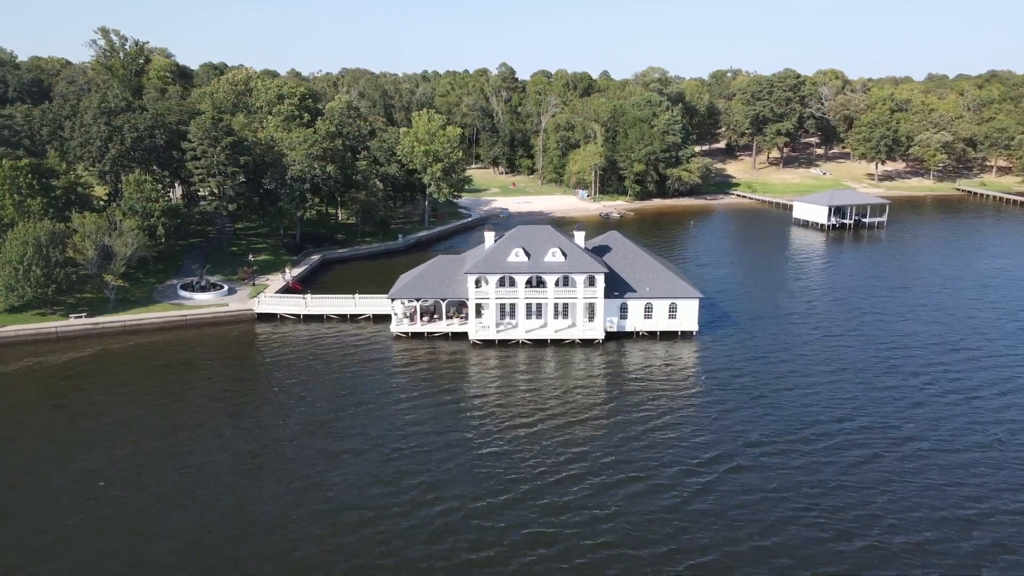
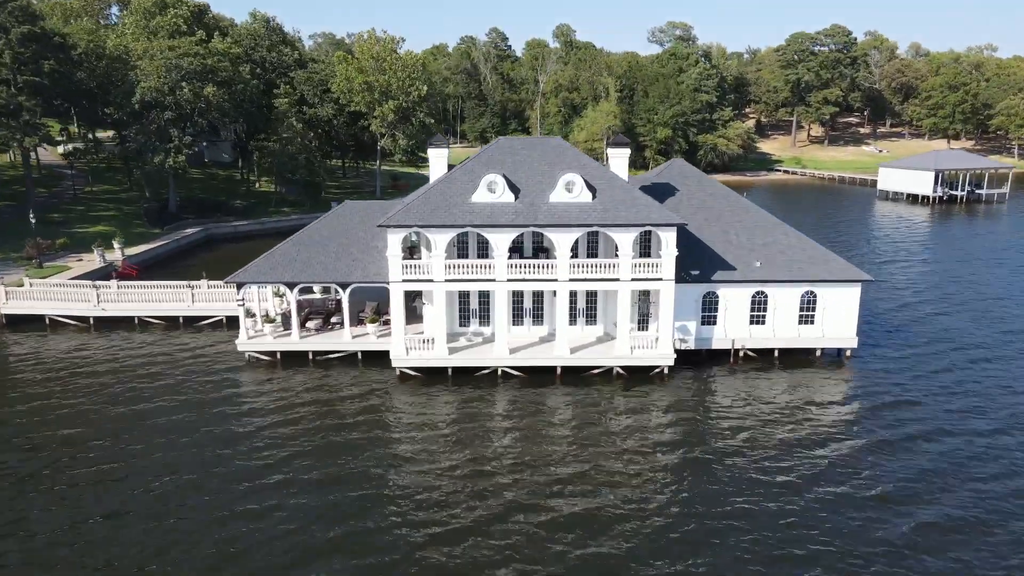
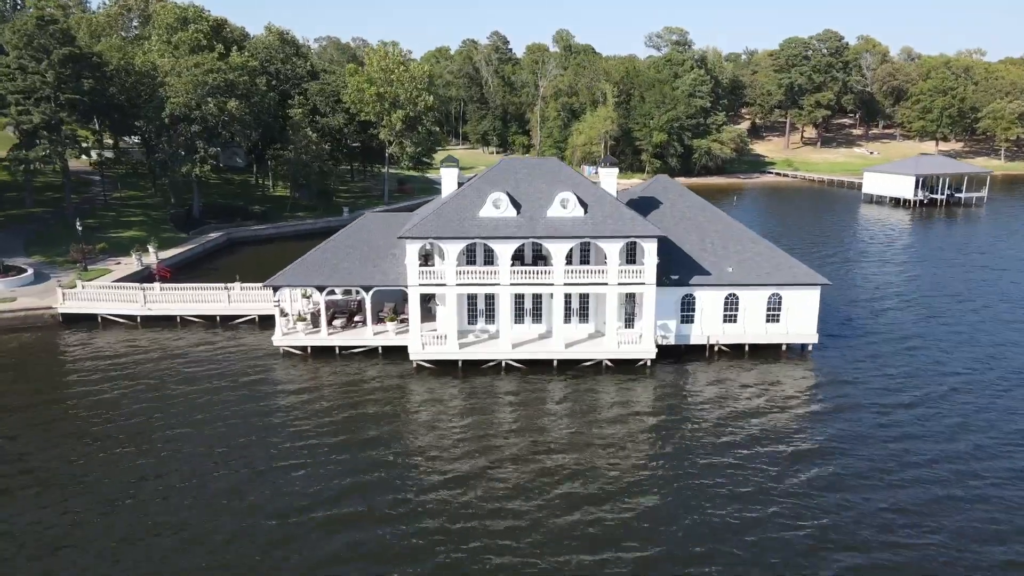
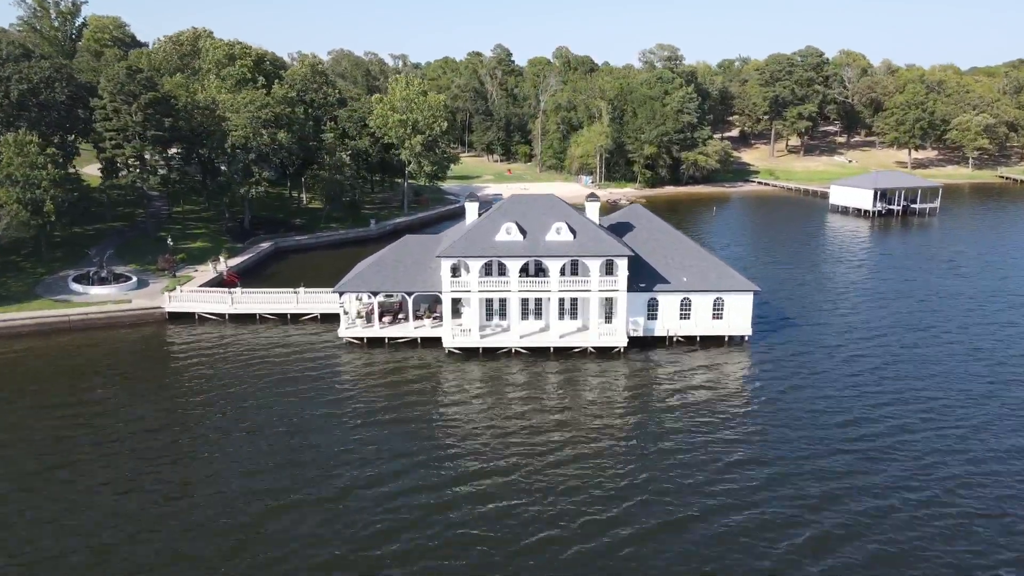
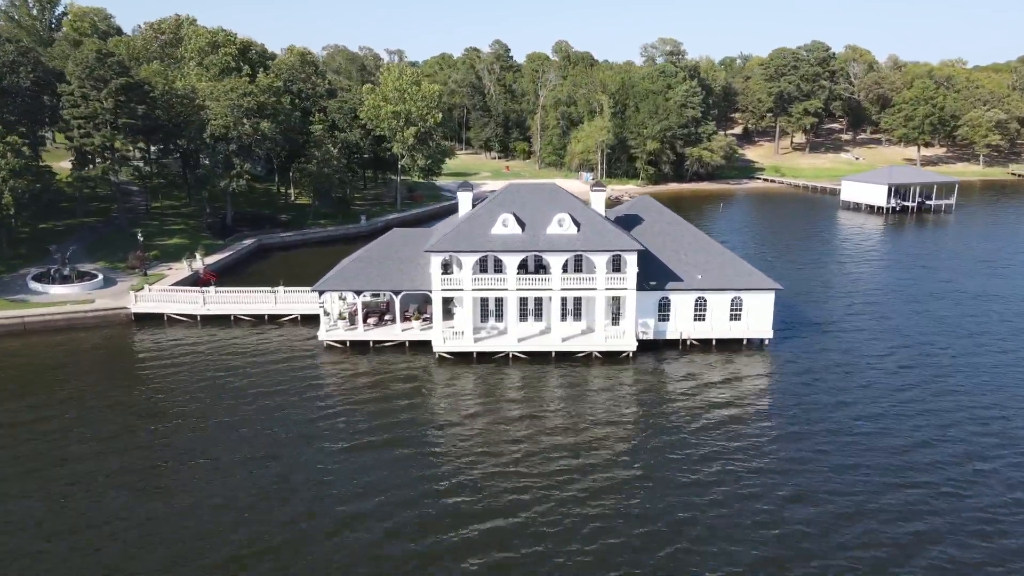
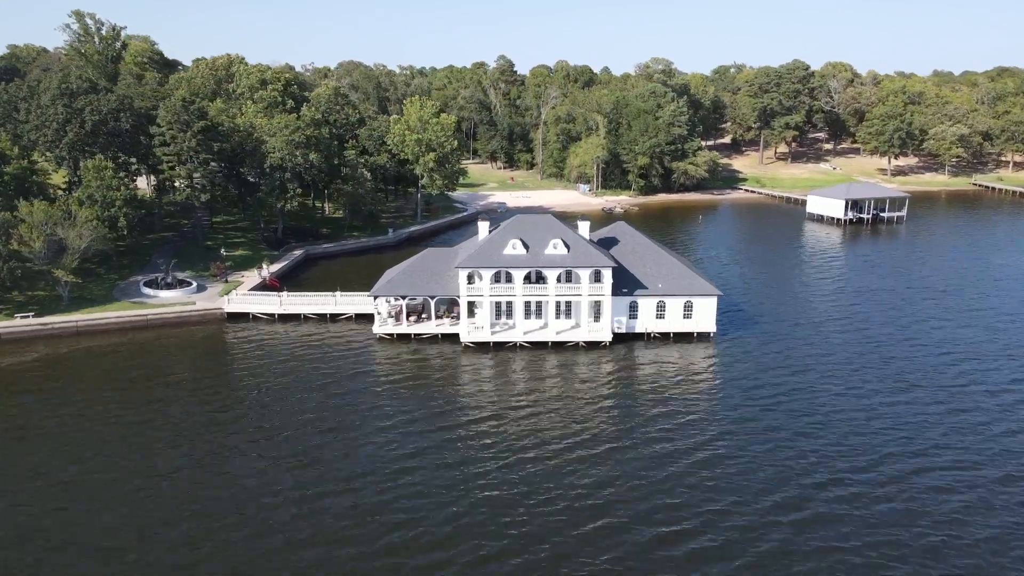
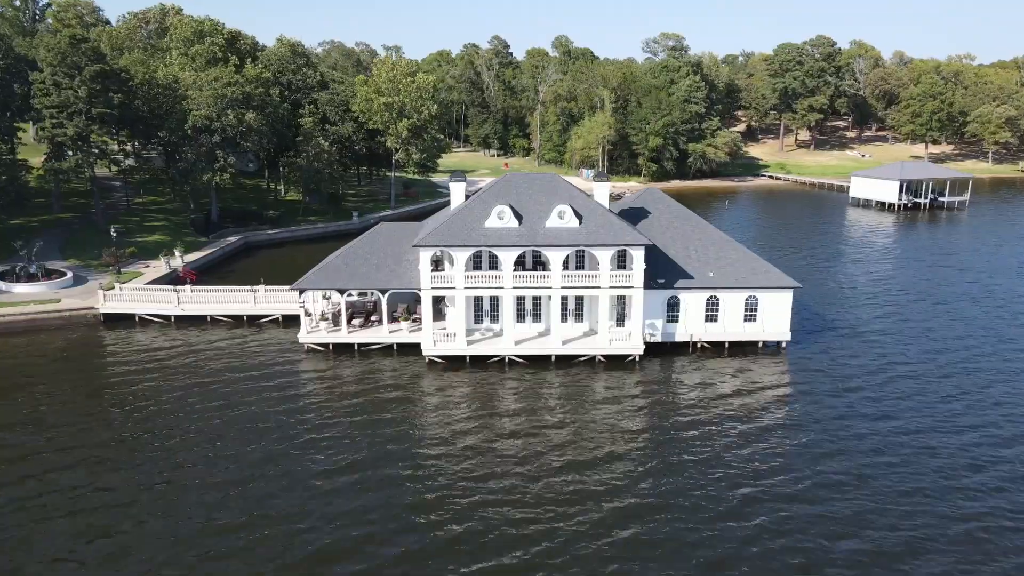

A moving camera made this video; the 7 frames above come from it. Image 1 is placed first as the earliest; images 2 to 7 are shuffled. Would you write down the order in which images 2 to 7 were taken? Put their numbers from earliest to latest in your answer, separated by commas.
6, 4, 5, 7, 3, 2
